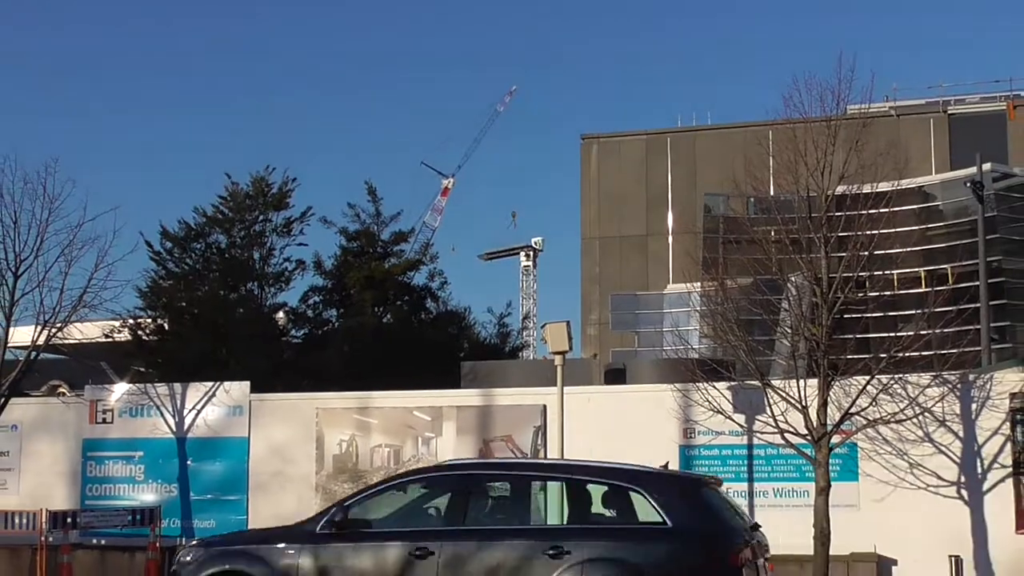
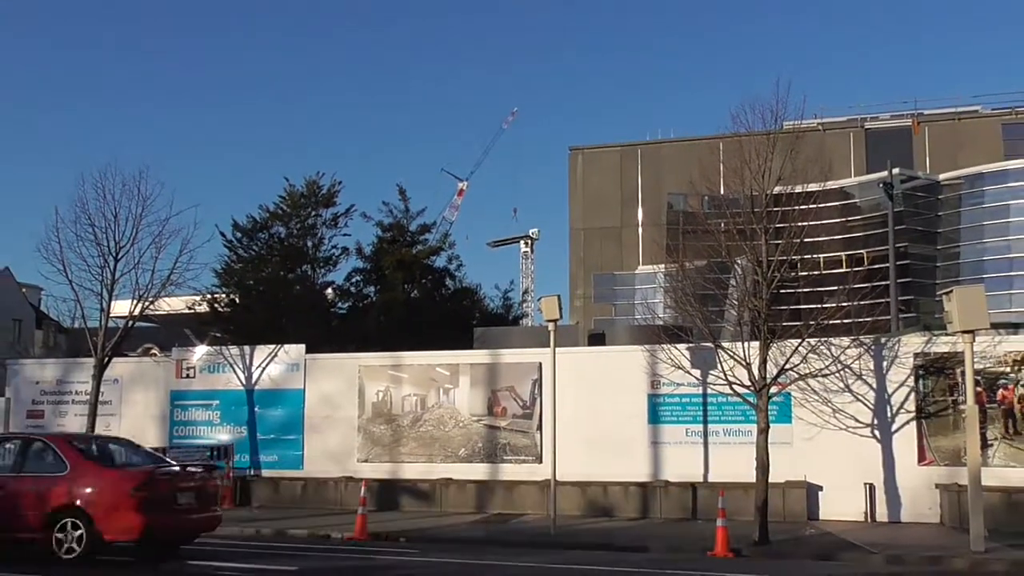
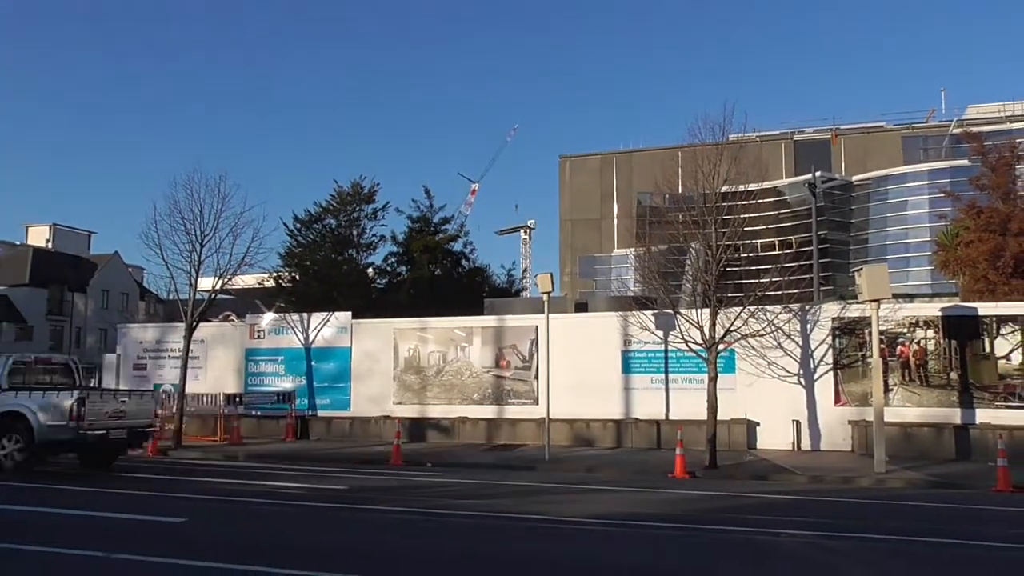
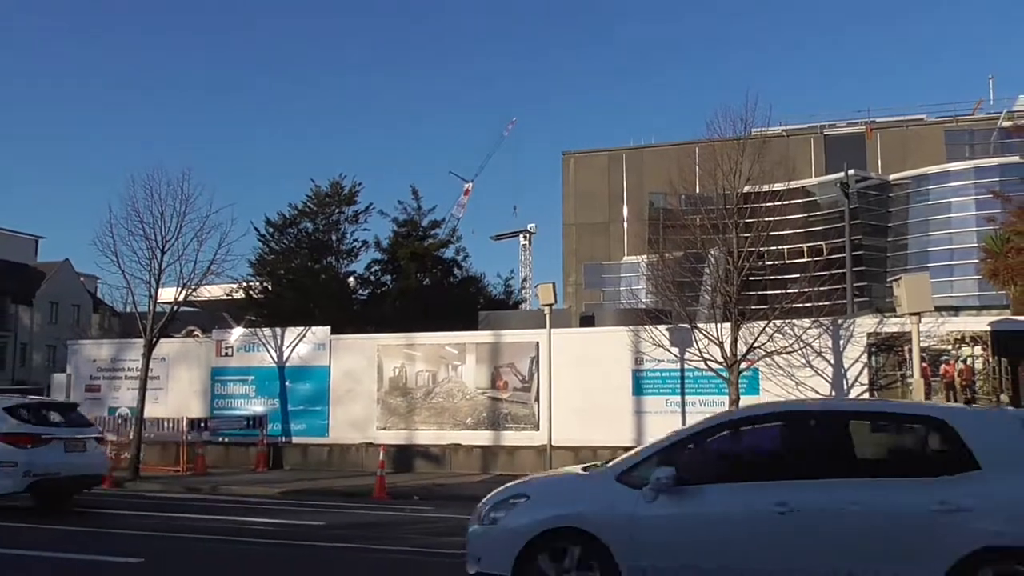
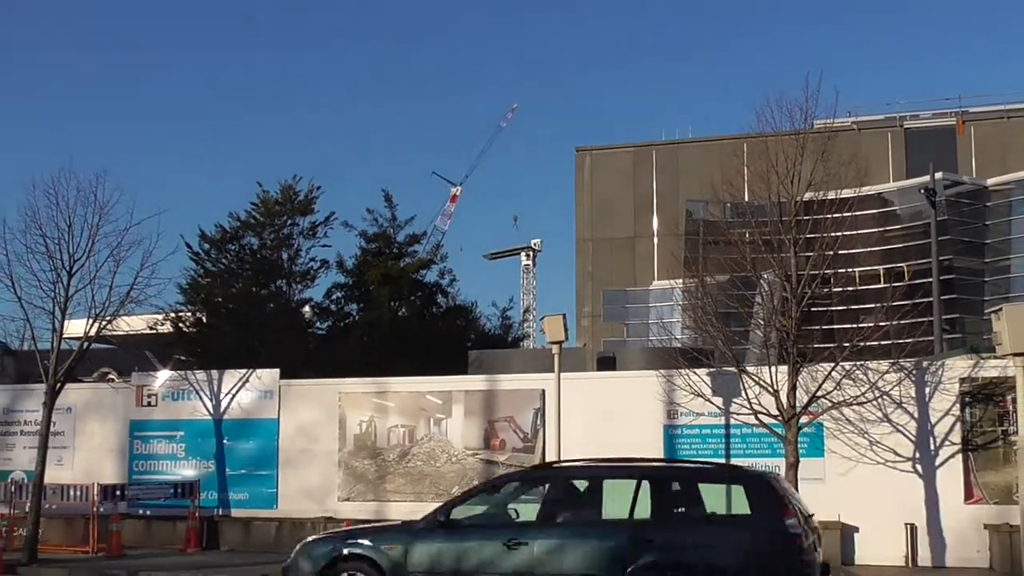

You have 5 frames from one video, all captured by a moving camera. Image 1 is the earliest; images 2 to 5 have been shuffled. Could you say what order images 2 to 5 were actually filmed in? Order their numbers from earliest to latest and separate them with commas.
5, 2, 4, 3
